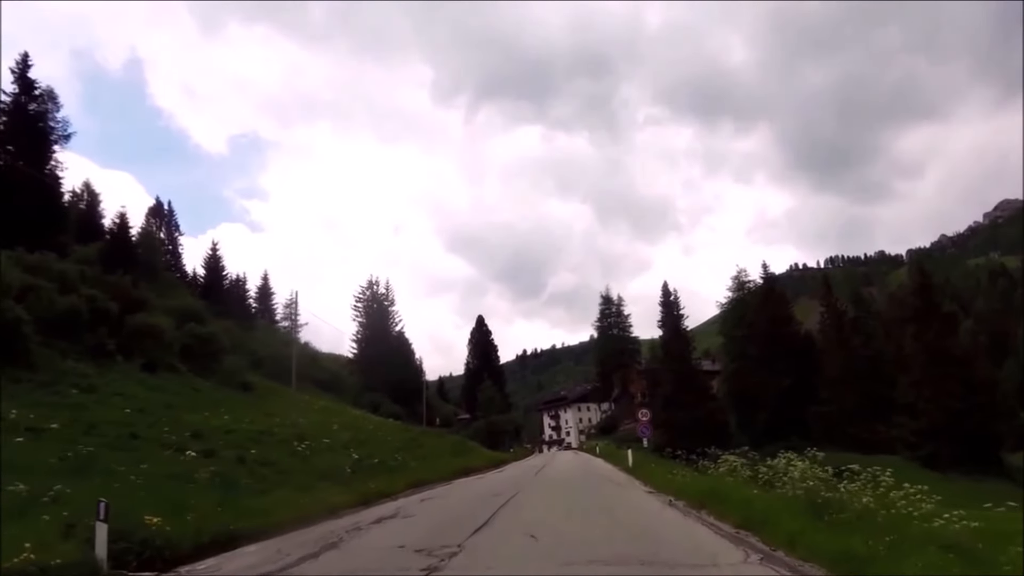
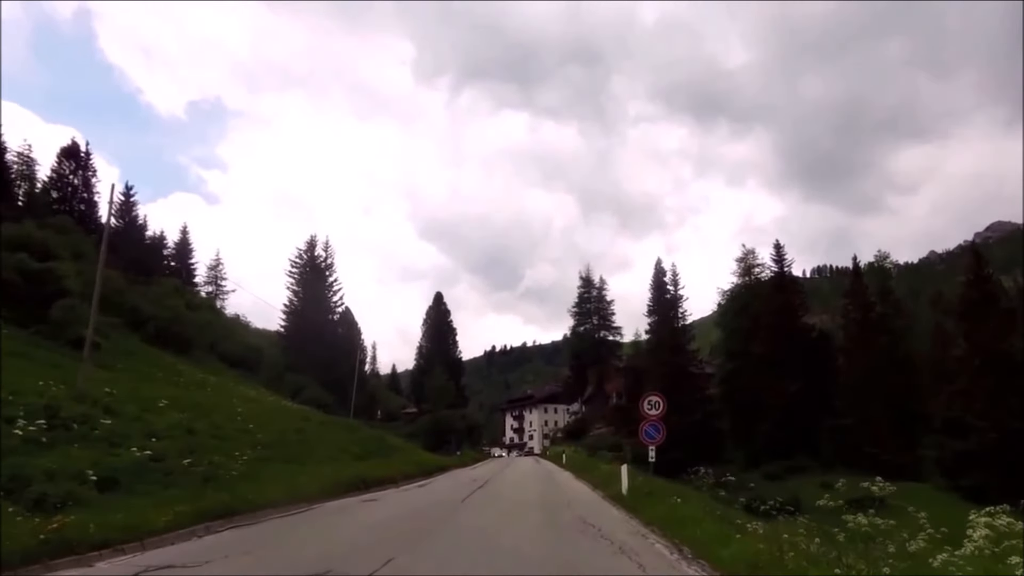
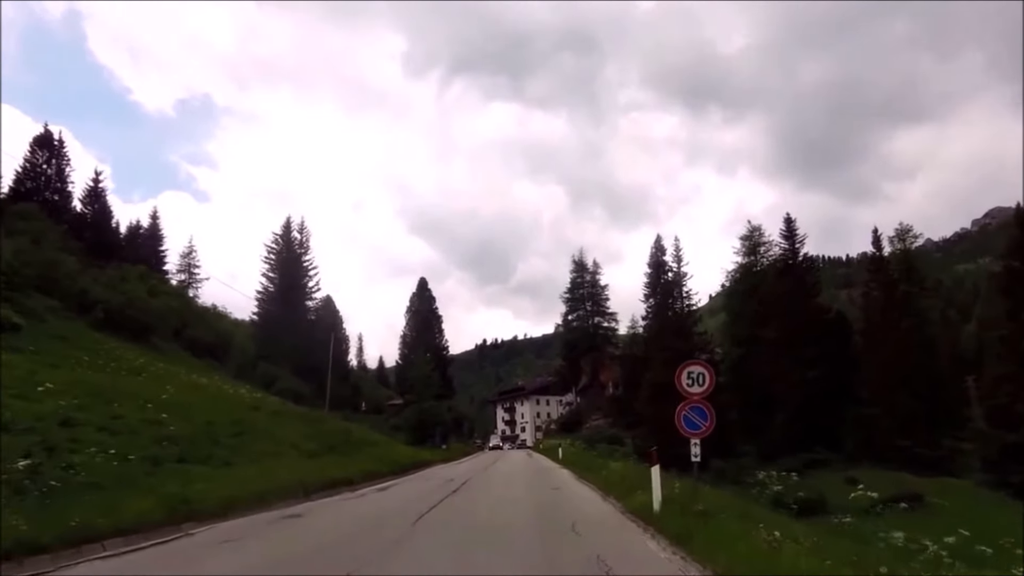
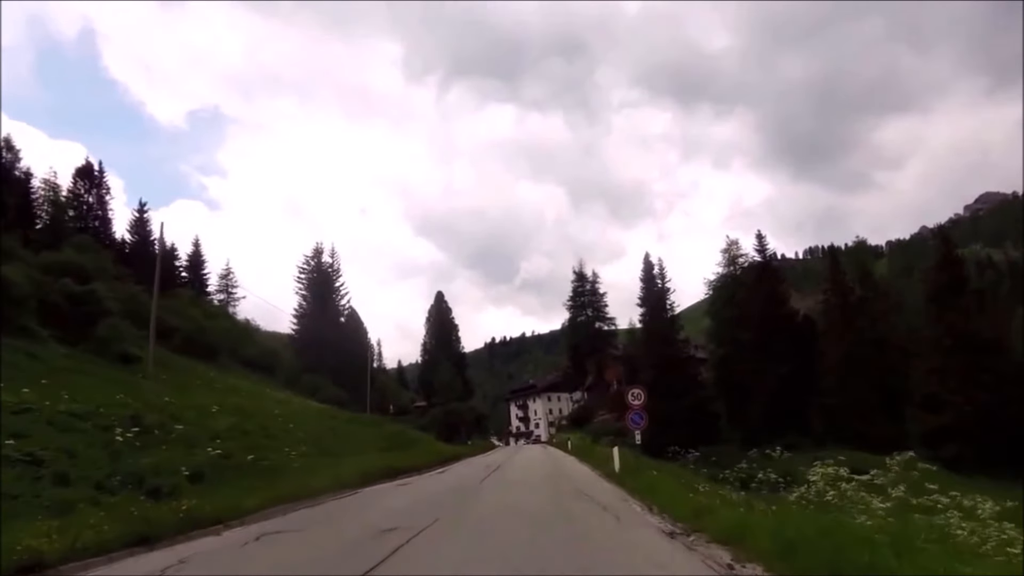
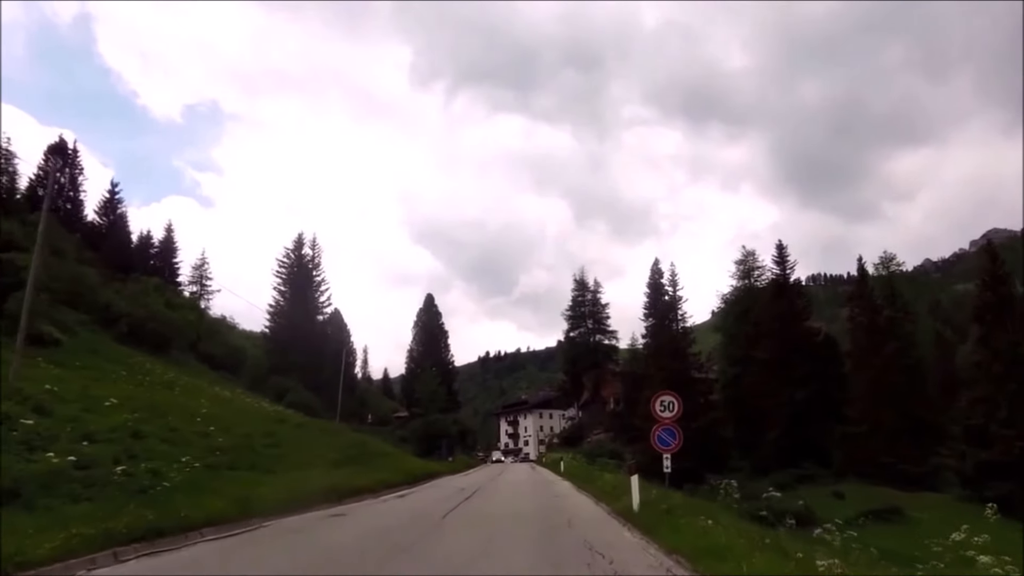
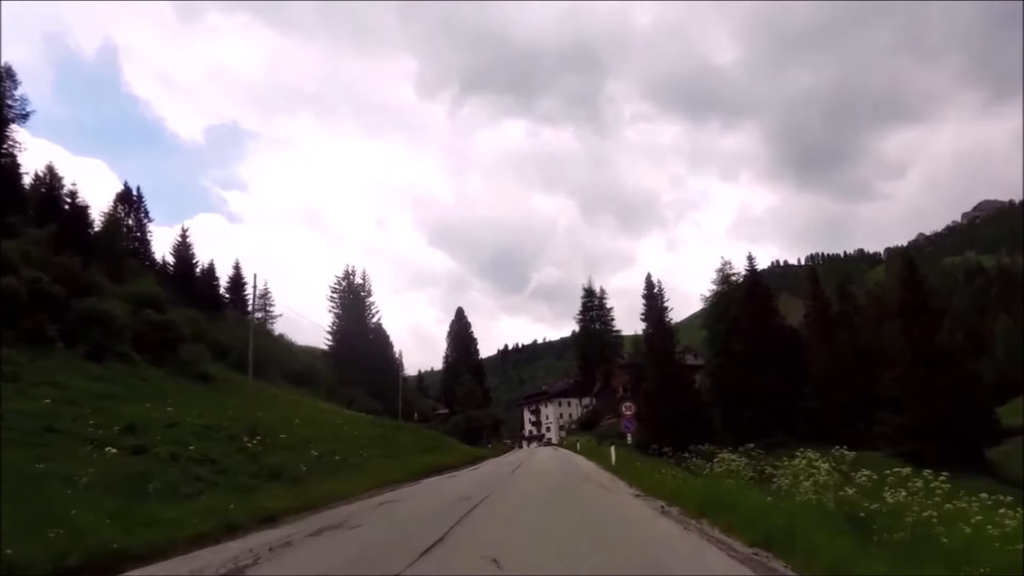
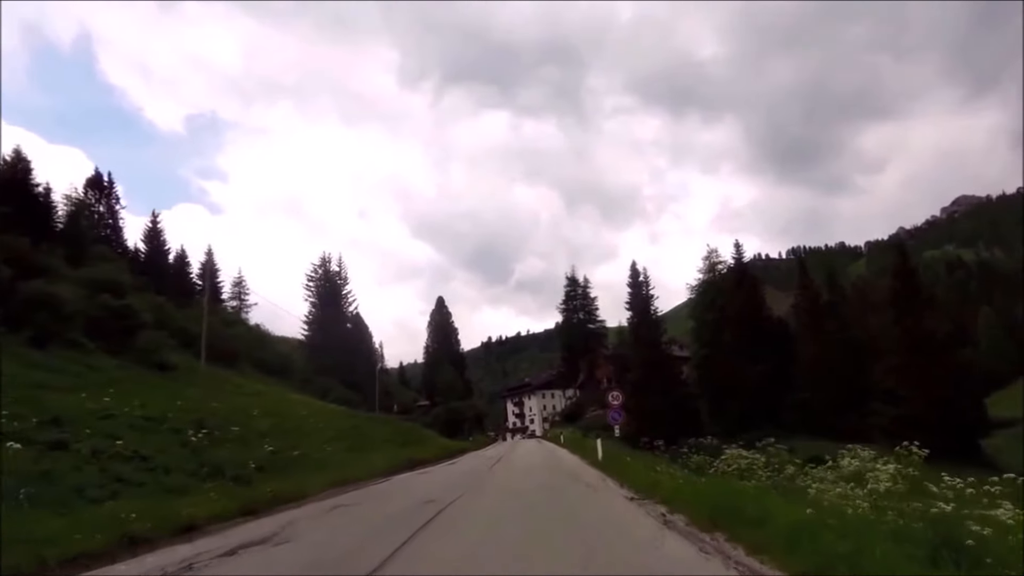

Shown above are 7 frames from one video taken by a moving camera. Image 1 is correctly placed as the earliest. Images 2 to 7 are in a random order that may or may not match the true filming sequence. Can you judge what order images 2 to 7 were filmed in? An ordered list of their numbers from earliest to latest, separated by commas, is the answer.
6, 7, 4, 2, 5, 3
